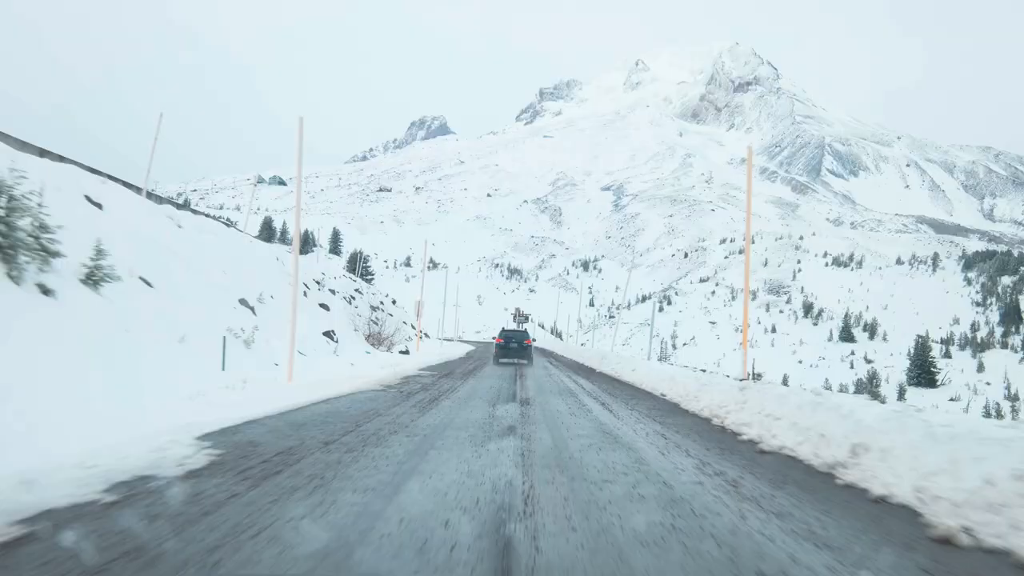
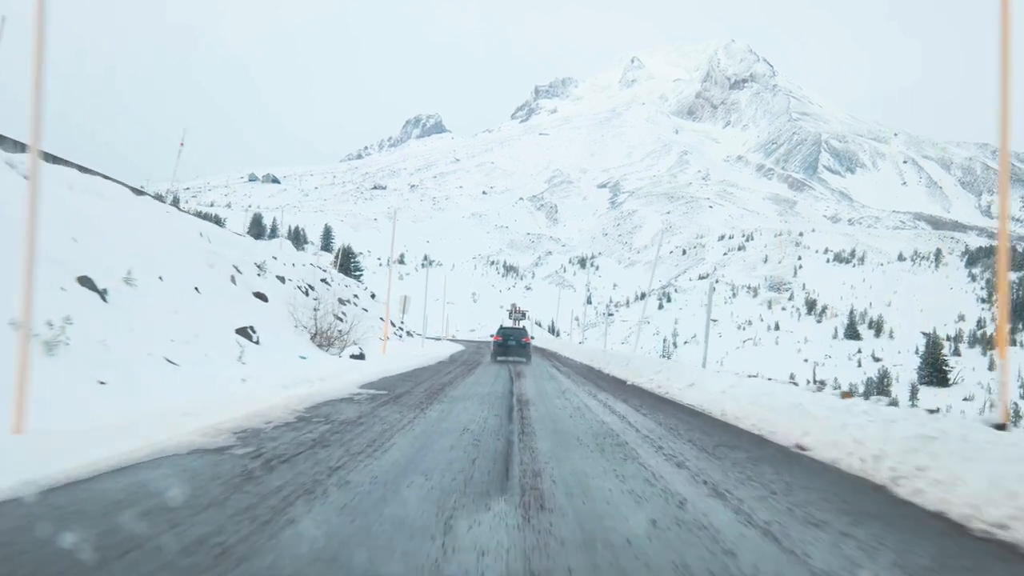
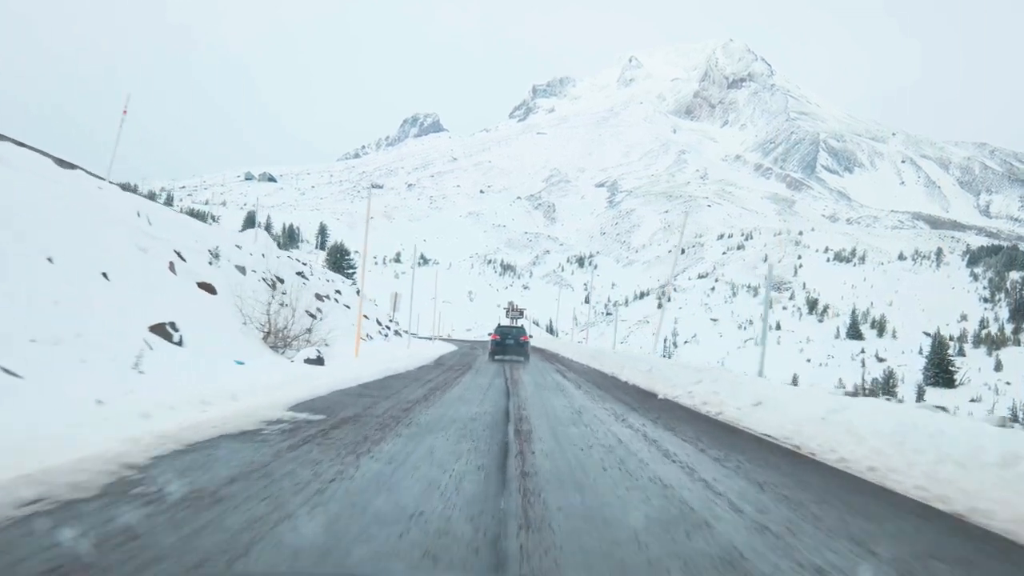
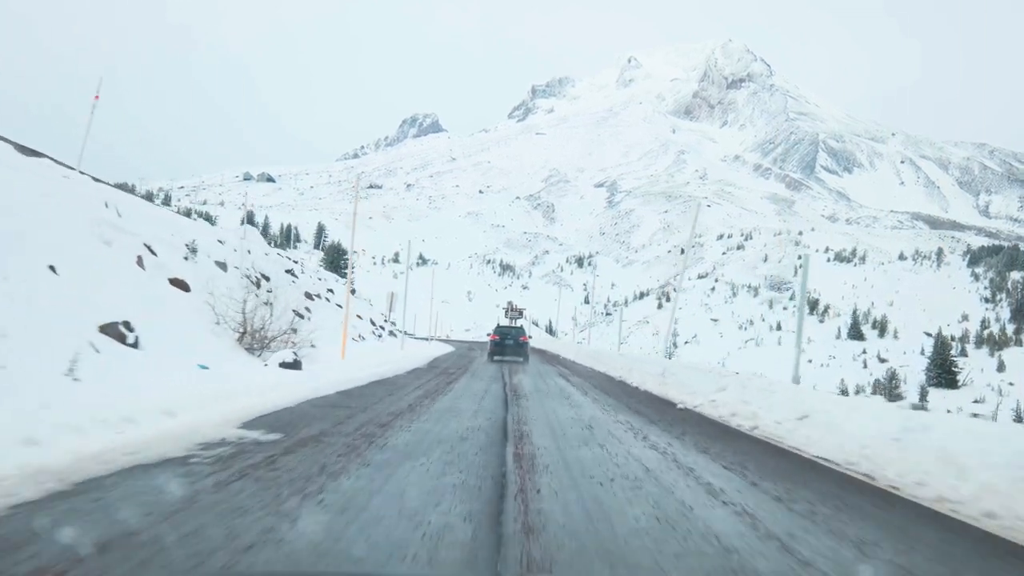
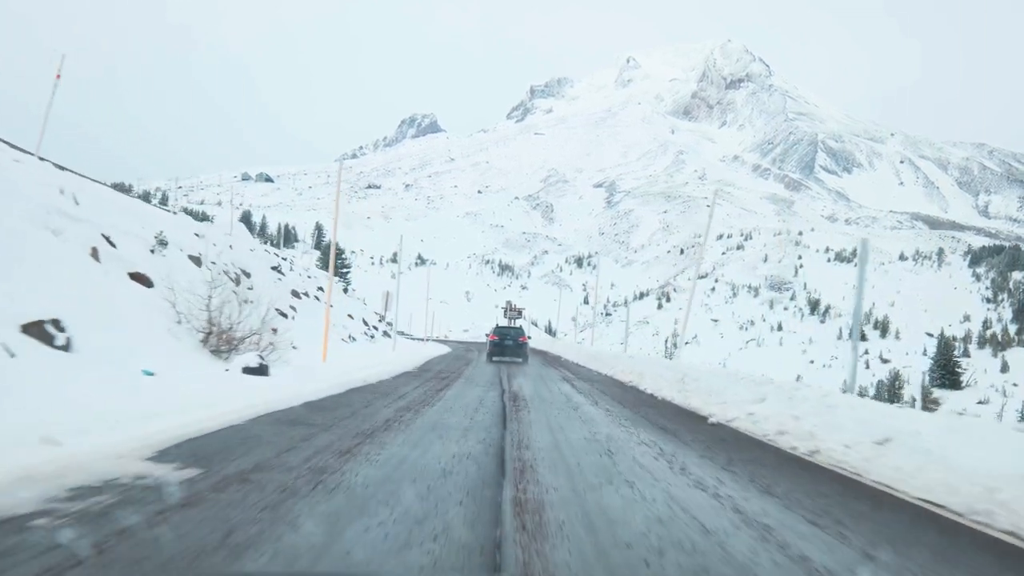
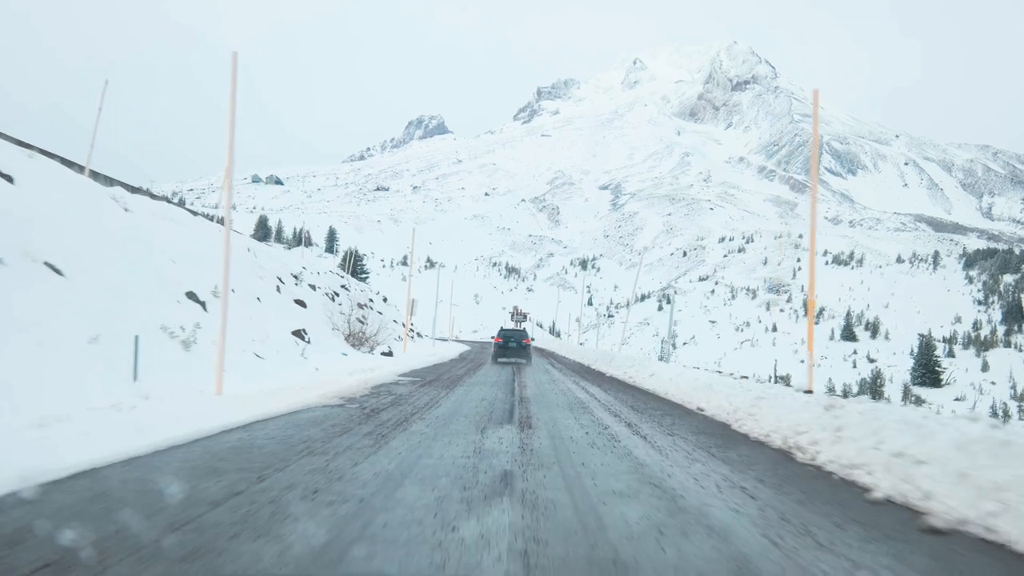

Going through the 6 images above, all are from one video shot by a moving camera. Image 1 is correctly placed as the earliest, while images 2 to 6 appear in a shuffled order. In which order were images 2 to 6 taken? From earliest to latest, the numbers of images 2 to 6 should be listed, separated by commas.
6, 2, 3, 4, 5
